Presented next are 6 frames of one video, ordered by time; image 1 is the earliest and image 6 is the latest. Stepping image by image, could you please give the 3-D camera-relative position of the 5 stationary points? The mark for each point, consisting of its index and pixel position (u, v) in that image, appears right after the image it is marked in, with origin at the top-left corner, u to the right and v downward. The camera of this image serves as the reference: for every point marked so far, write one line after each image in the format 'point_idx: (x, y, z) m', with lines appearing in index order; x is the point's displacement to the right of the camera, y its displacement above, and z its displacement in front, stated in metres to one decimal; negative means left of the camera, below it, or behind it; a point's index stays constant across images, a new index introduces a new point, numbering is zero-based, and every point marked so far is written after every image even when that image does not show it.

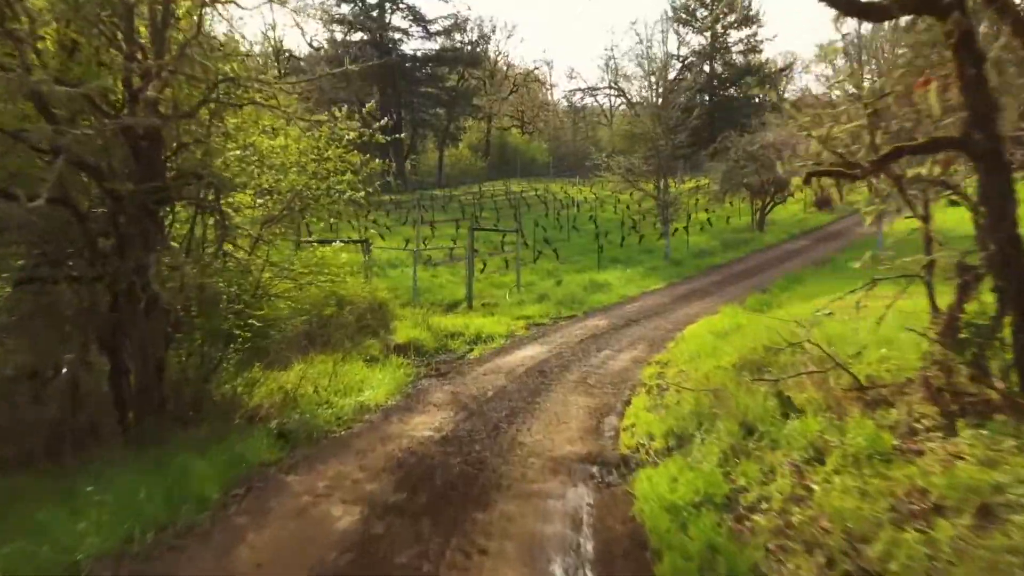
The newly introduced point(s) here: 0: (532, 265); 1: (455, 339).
0: (+0.5, +0.4, +18.9) m
1: (-0.7, -0.6, +10.8) m
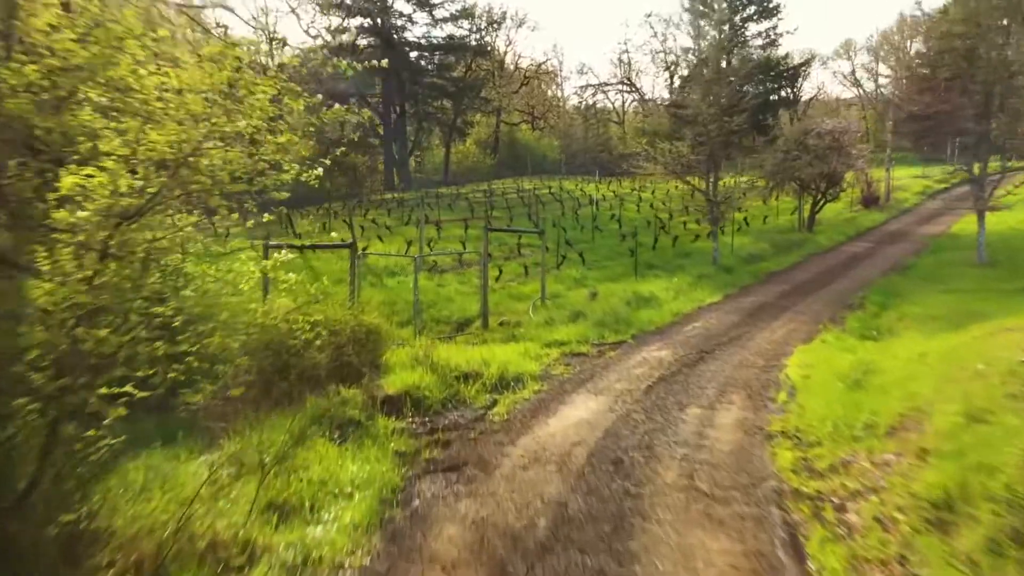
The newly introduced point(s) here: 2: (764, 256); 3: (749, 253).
0: (+0.8, +0.2, +15.8) m
1: (-0.4, -0.8, +7.7) m
2: (+4.8, +0.6, +17.4) m
3: (+4.5, +0.6, +17.3) m
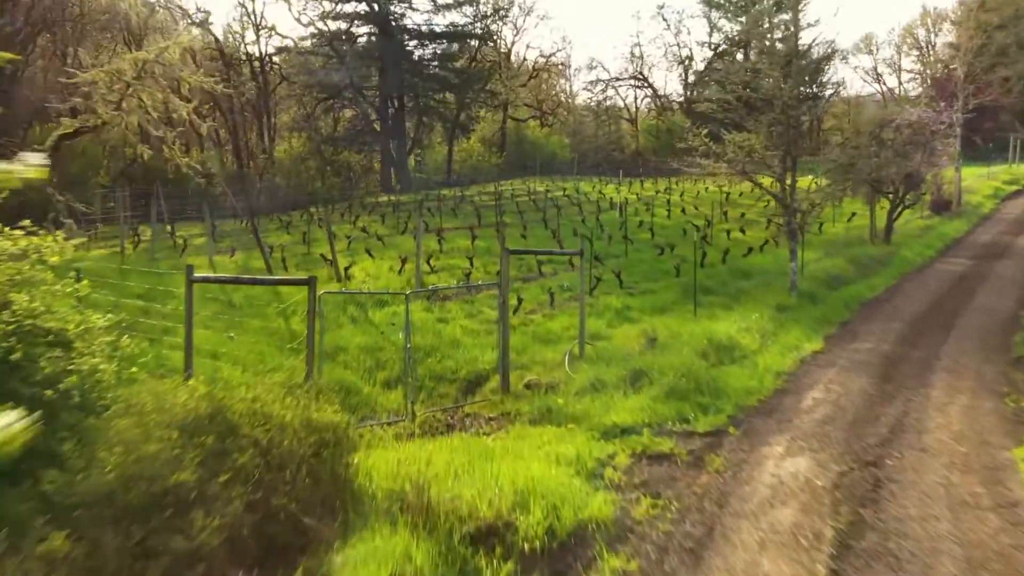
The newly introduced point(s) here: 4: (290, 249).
0: (+1.1, -0.2, +12.4) m
1: (-0.1, -1.2, +4.3) m
2: (+5.1, +0.1, +13.9) m
3: (+4.8, +0.2, +13.8) m
4: (-4.1, +0.7, +17.0) m
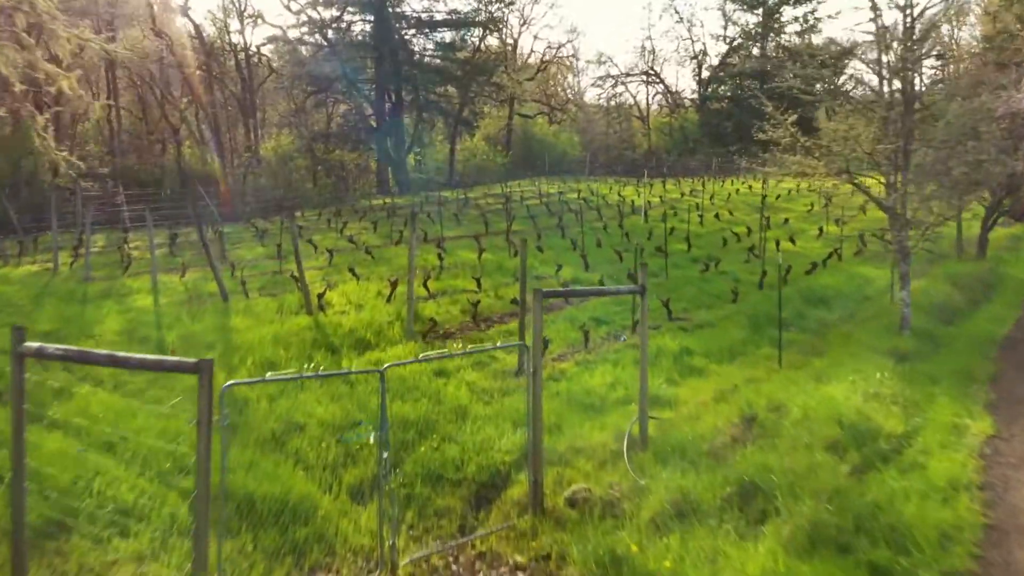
0: (+1.4, -0.6, +9.4) m
1: (+0.1, -1.6, +1.3) m
2: (+5.3, -0.2, +10.9) m
3: (+5.0, -0.2, +10.8) m
4: (-3.9, +0.3, +14.0) m
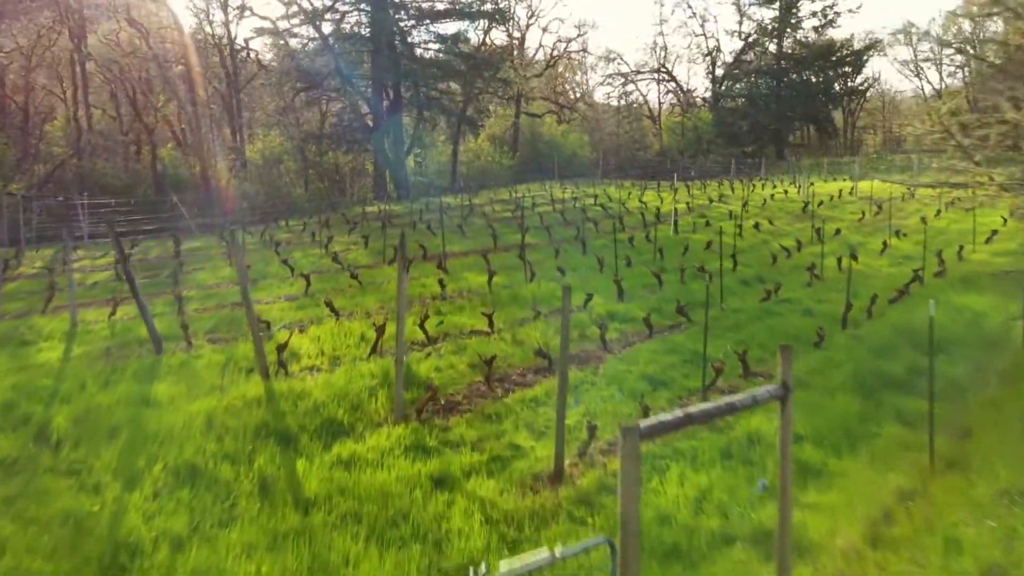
0: (+1.6, -1.0, +6.7) m
1: (+0.3, -2.0, -1.4) m
2: (+5.5, -0.7, +8.2) m
3: (+5.2, -0.6, +8.1) m
4: (-3.7, -0.1, +11.3) m
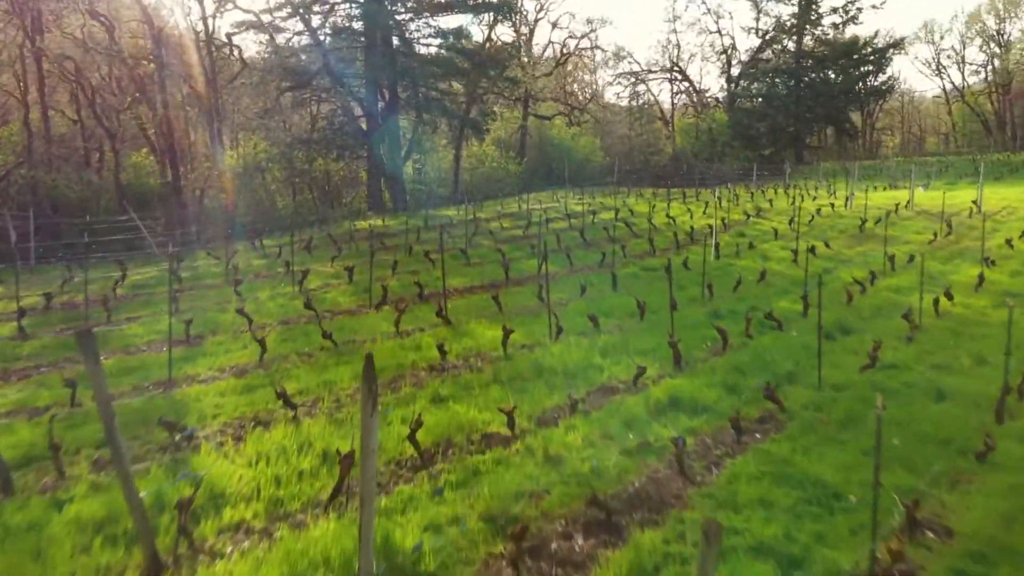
0: (+1.8, -1.6, +3.7) m
1: (+0.5, -2.7, -4.4) m
2: (+5.7, -1.3, +5.2) m
3: (+5.4, -1.2, +5.1) m
4: (-3.4, -0.8, +8.3) m
